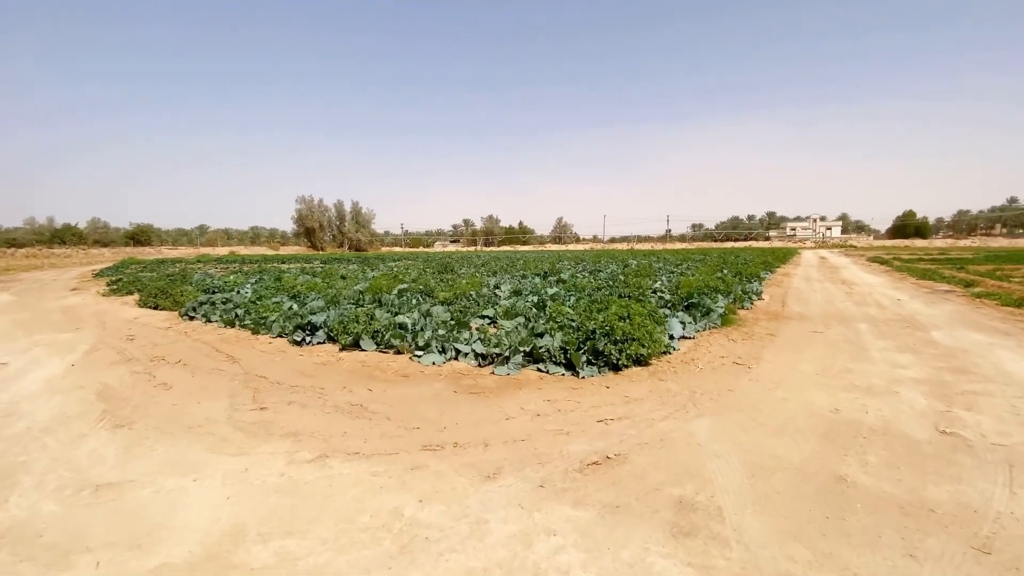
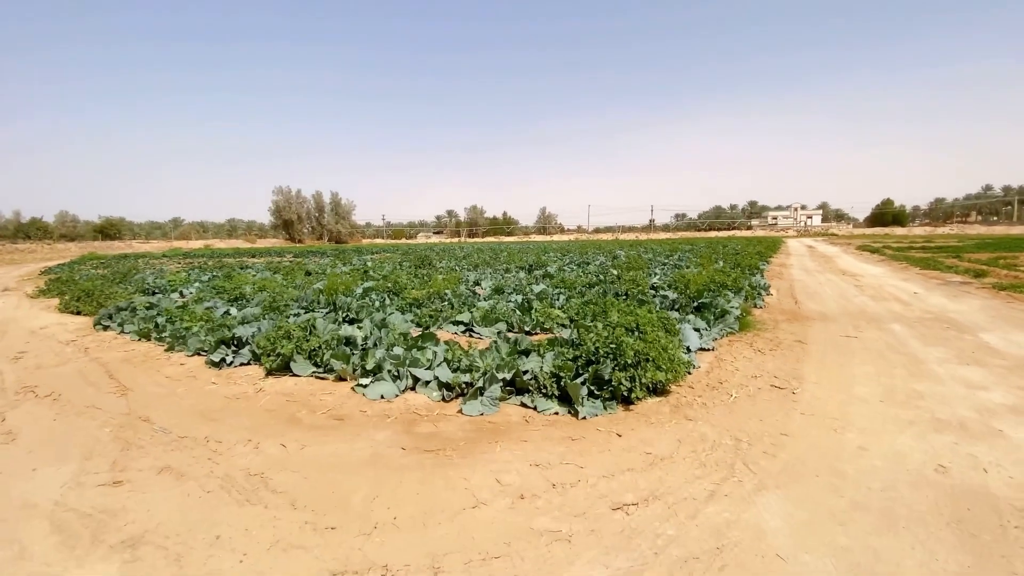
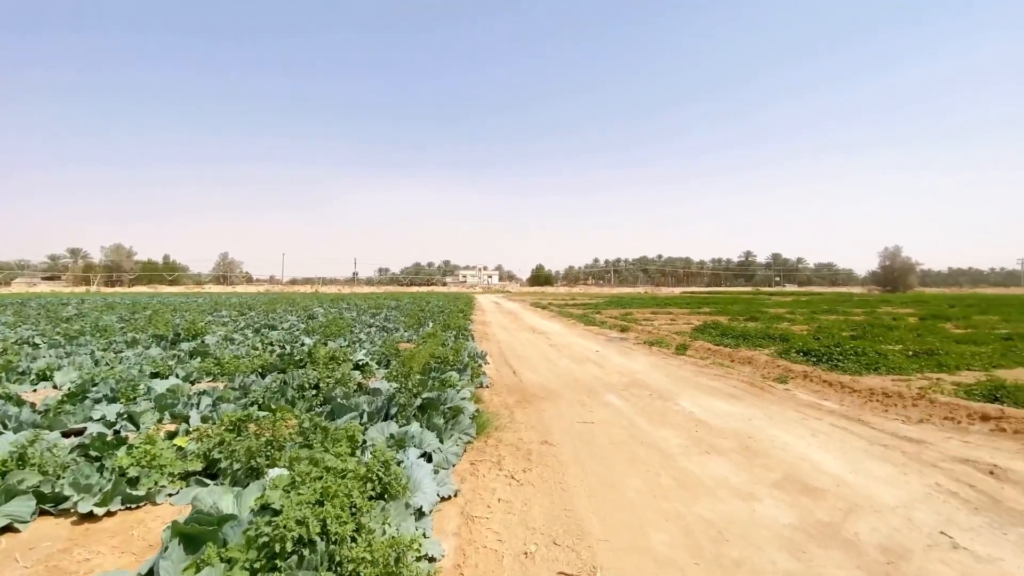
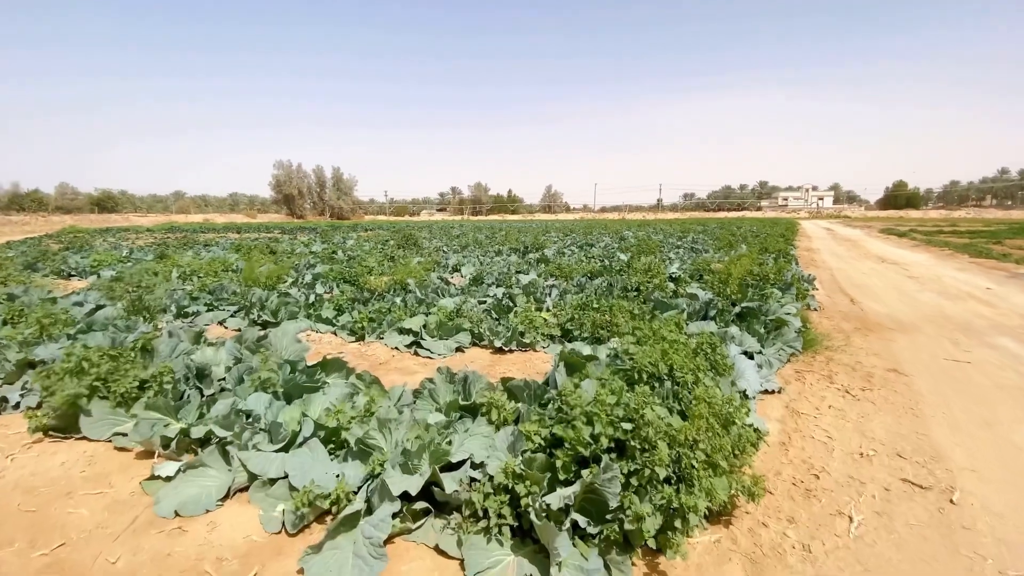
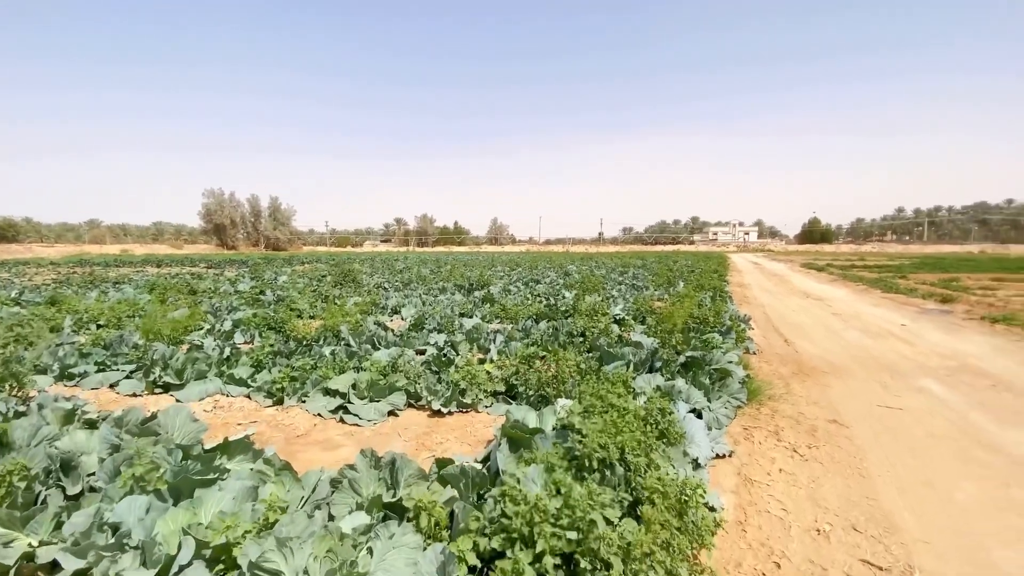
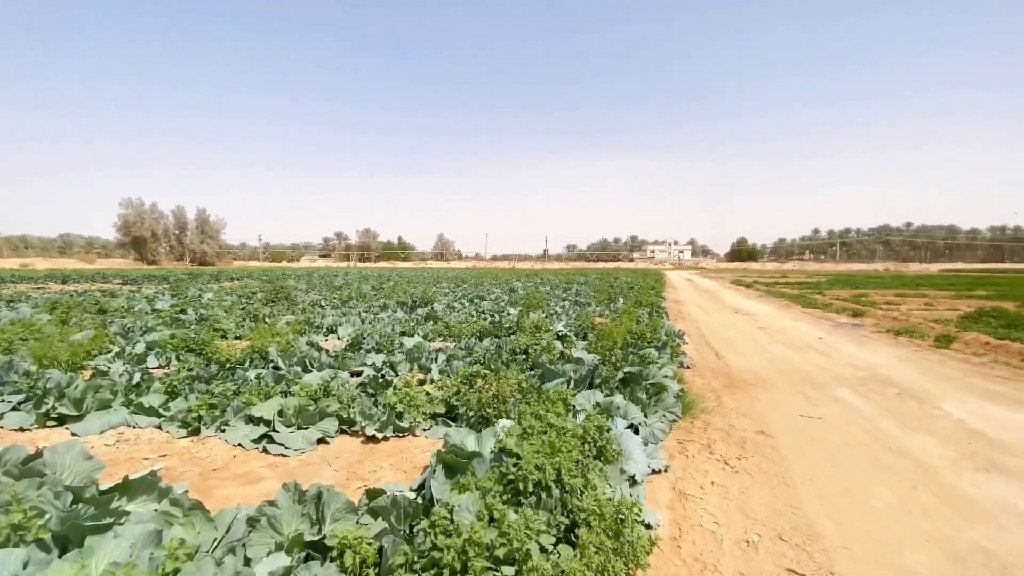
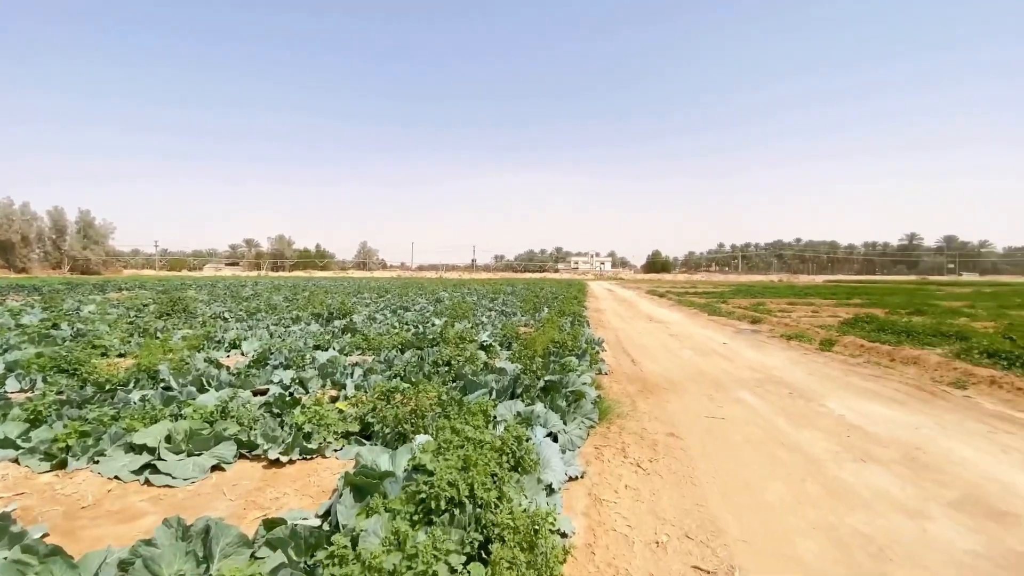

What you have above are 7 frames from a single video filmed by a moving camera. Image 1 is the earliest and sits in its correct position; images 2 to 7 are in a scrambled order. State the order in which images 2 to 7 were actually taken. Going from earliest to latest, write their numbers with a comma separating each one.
2, 4, 5, 6, 7, 3
